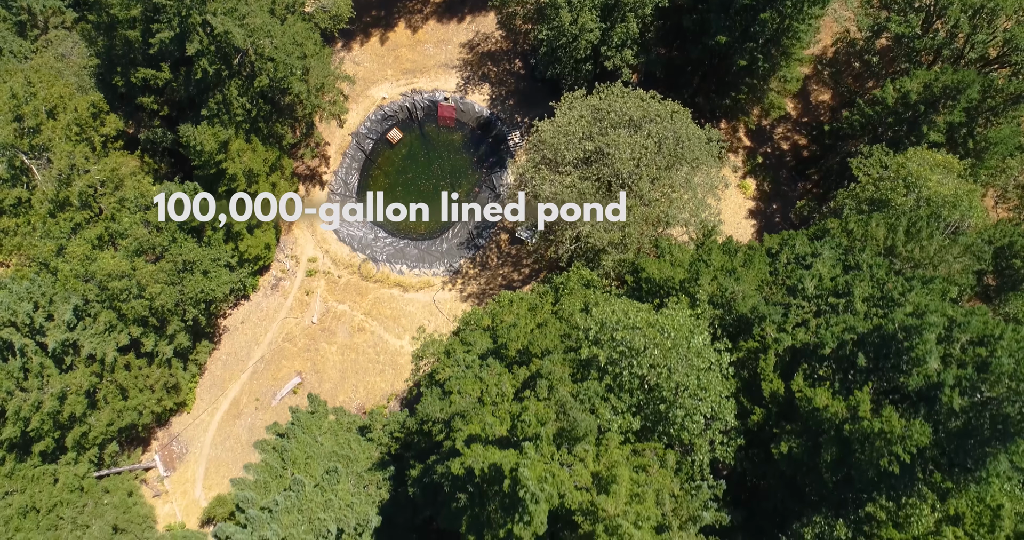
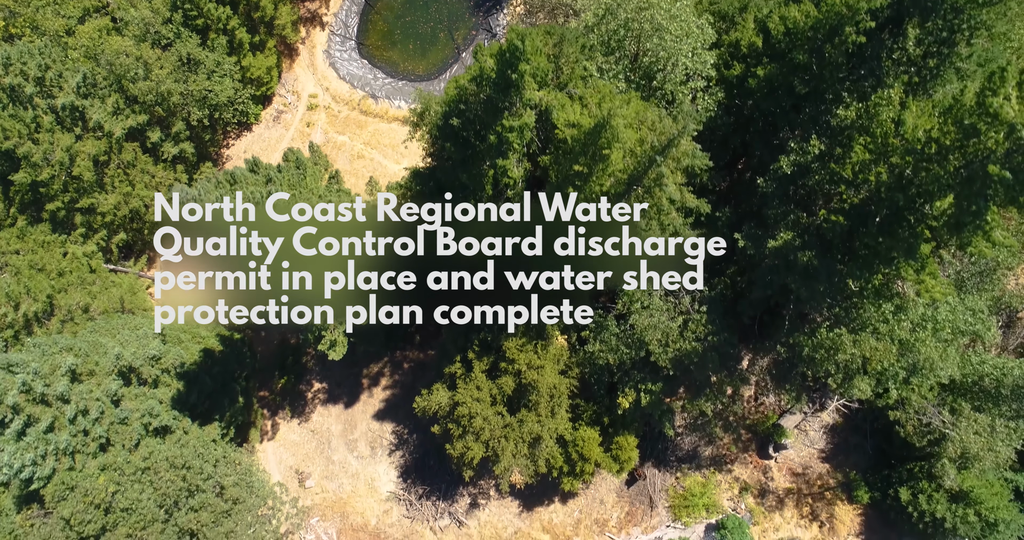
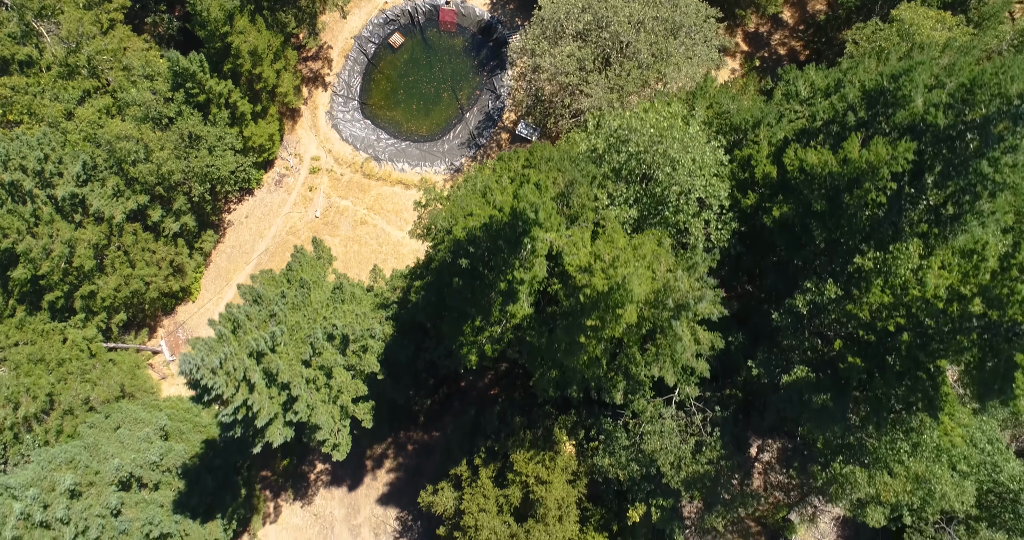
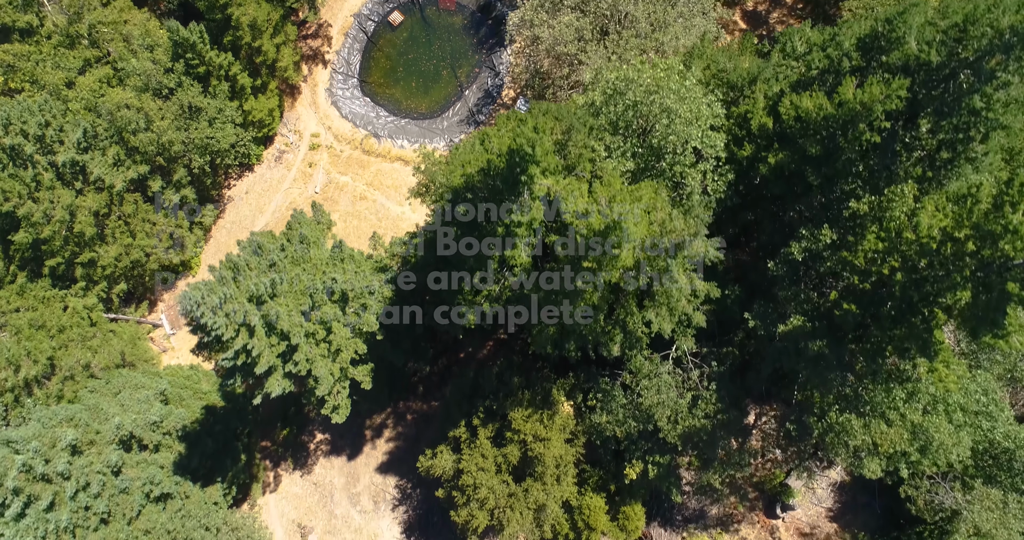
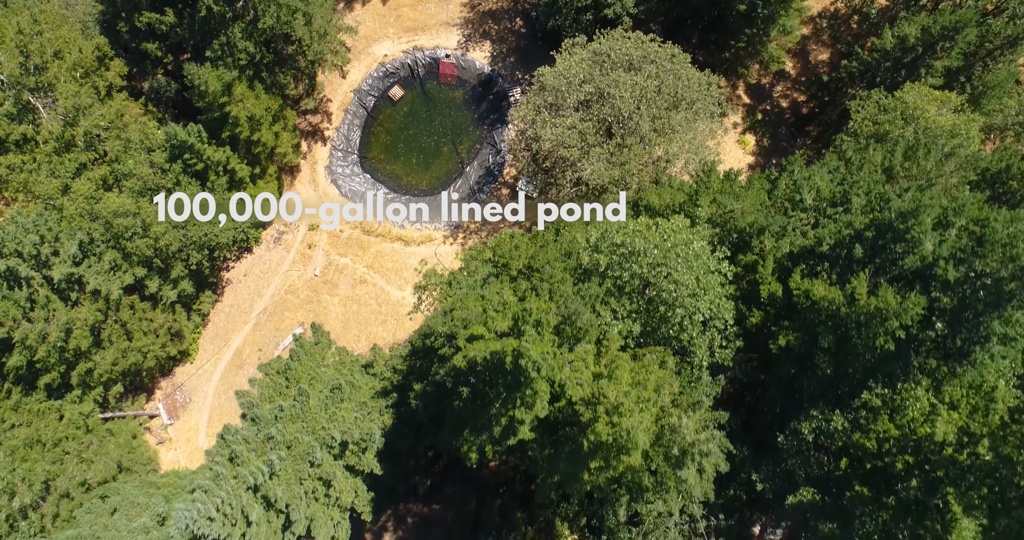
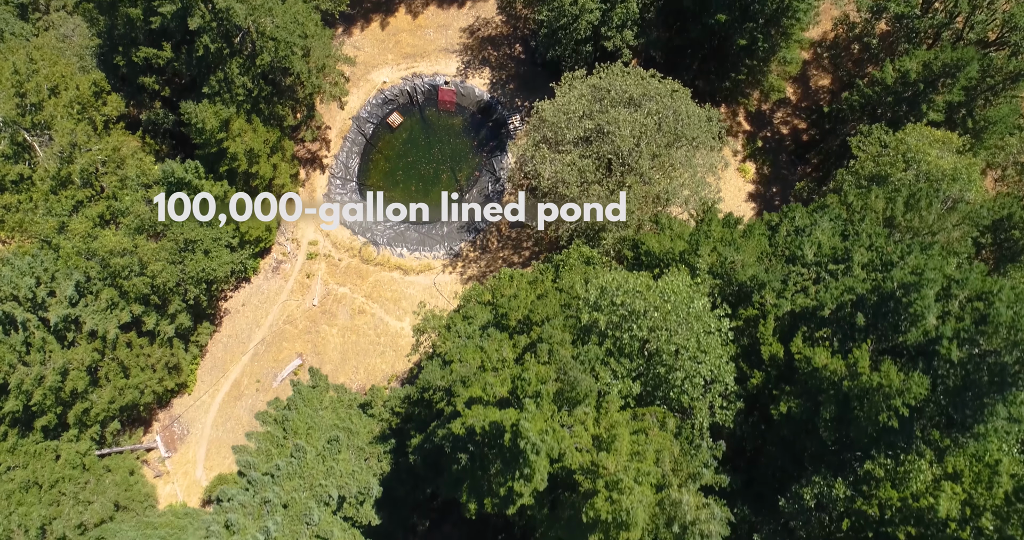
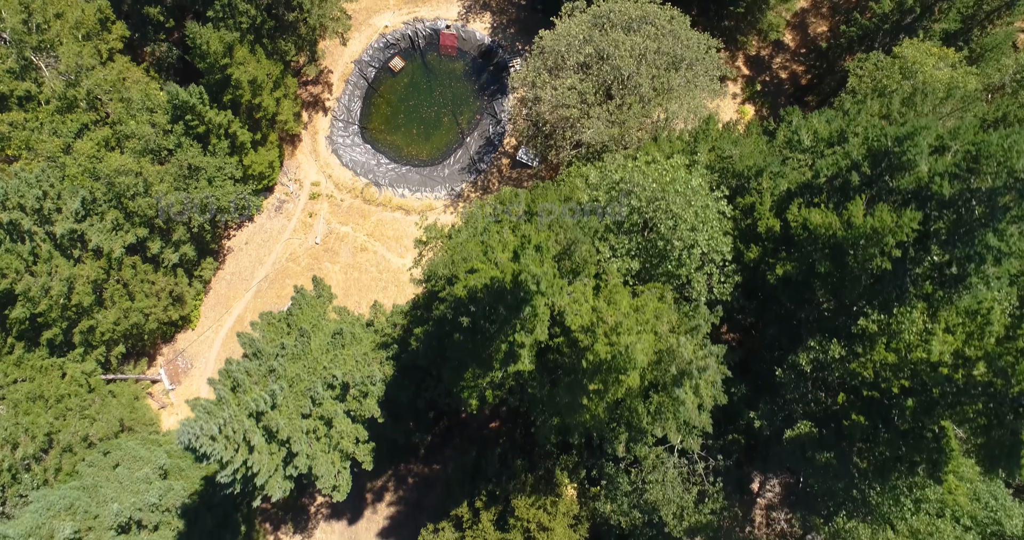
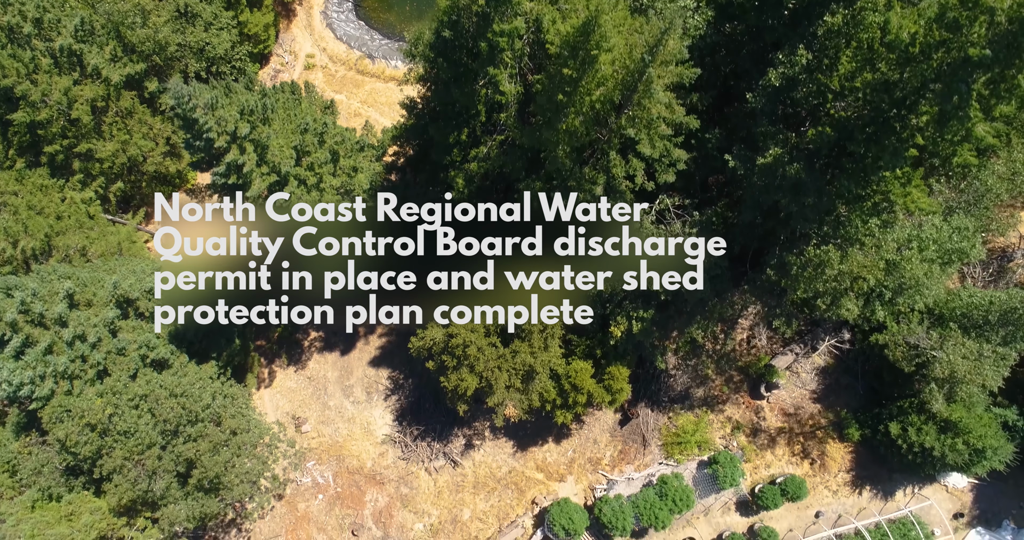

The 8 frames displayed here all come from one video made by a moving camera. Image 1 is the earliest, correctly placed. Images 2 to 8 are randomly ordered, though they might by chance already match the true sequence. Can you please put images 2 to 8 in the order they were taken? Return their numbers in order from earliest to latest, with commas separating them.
6, 5, 7, 3, 4, 2, 8
